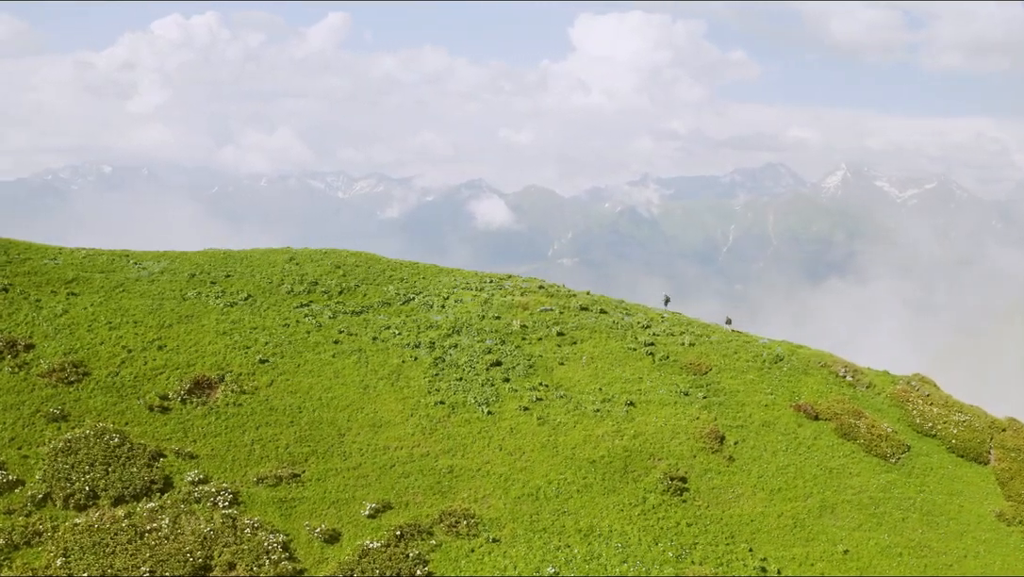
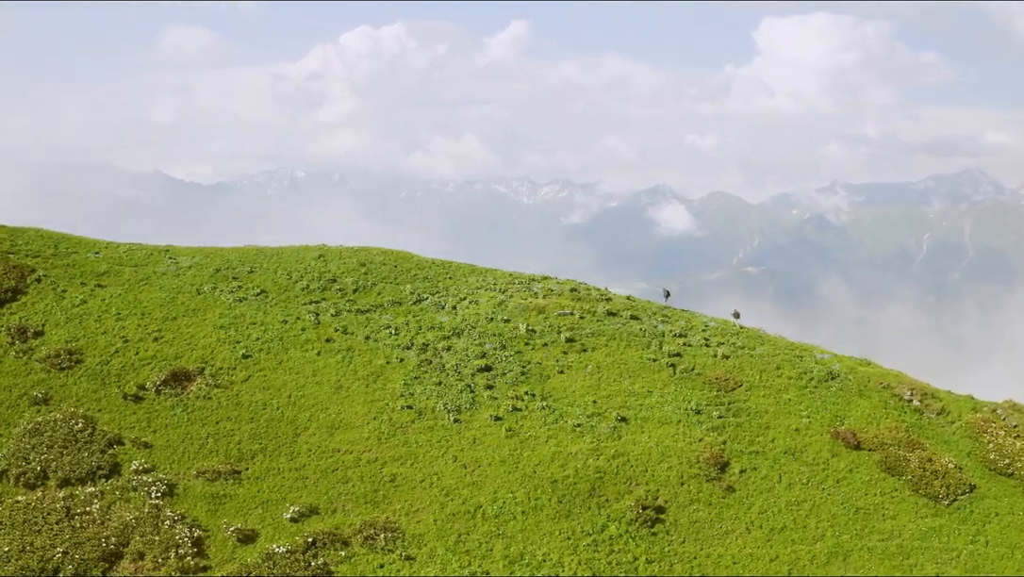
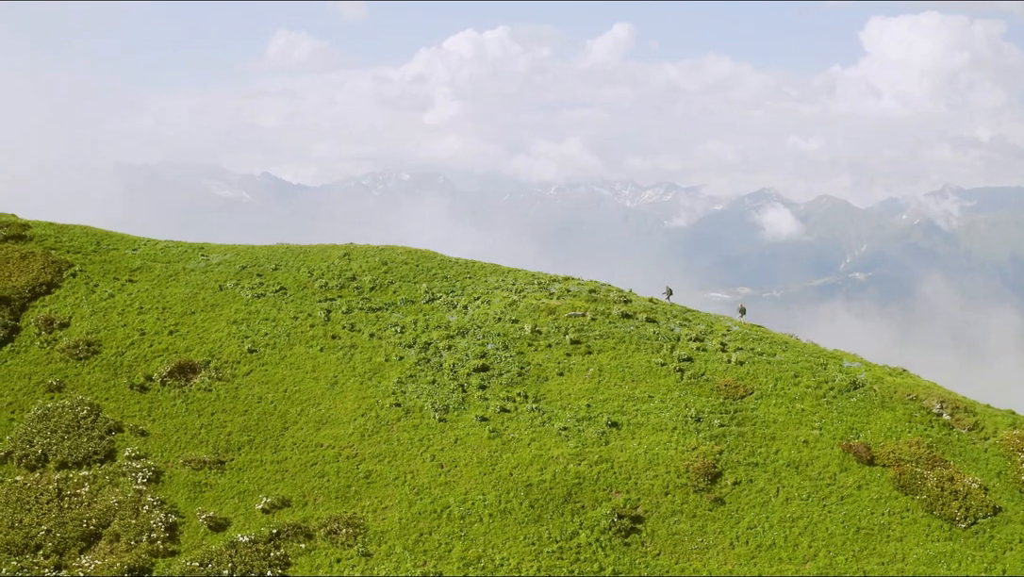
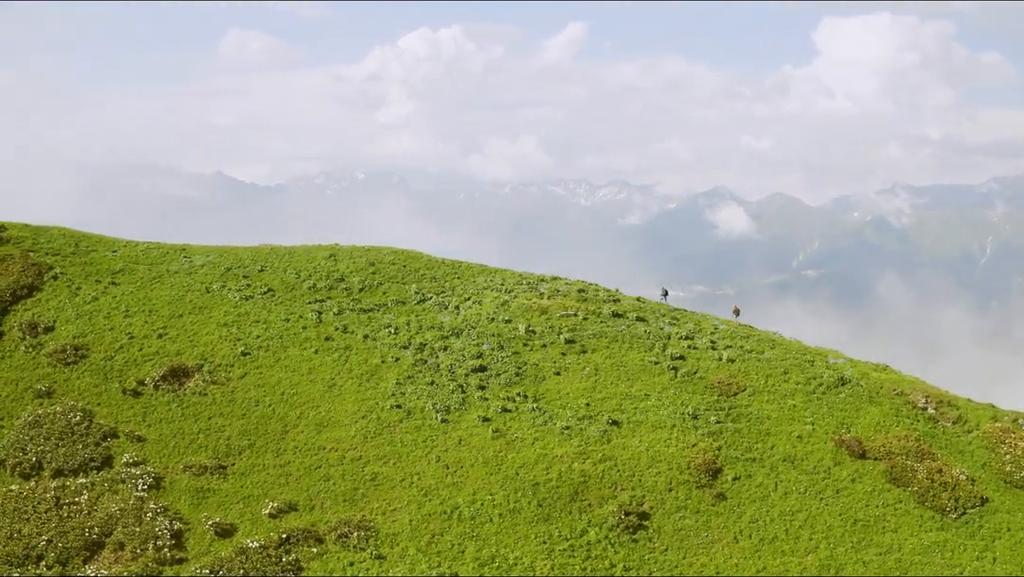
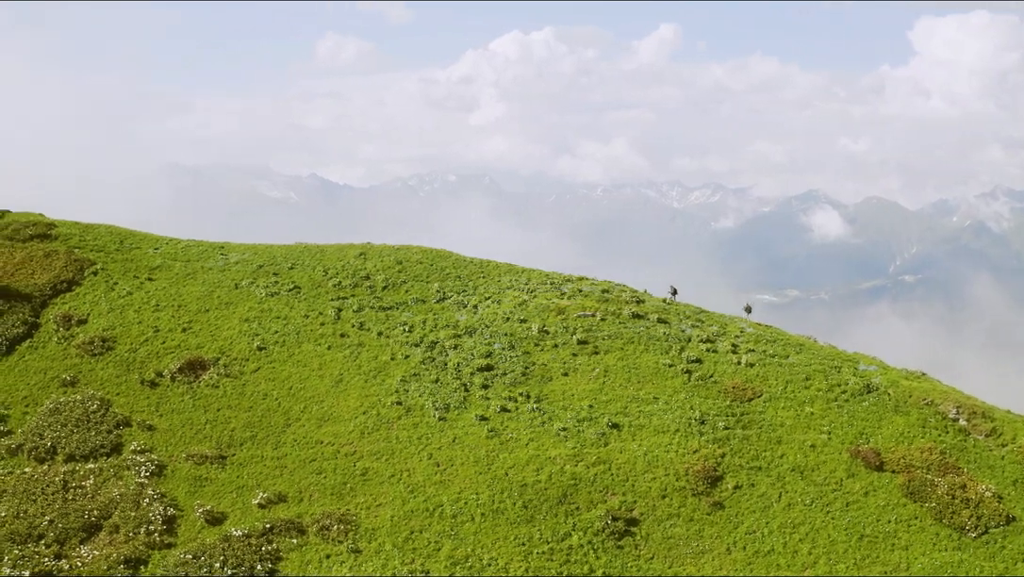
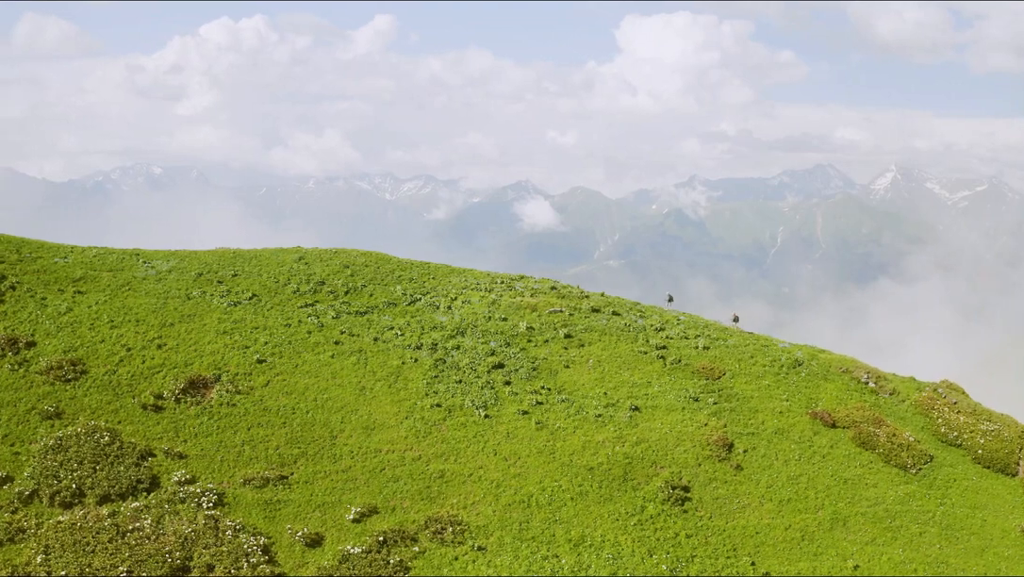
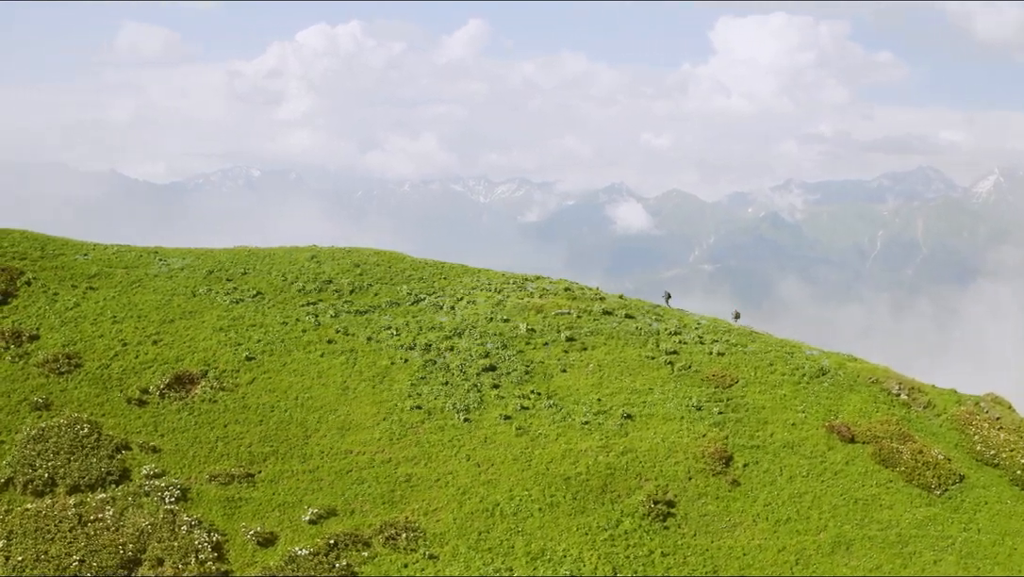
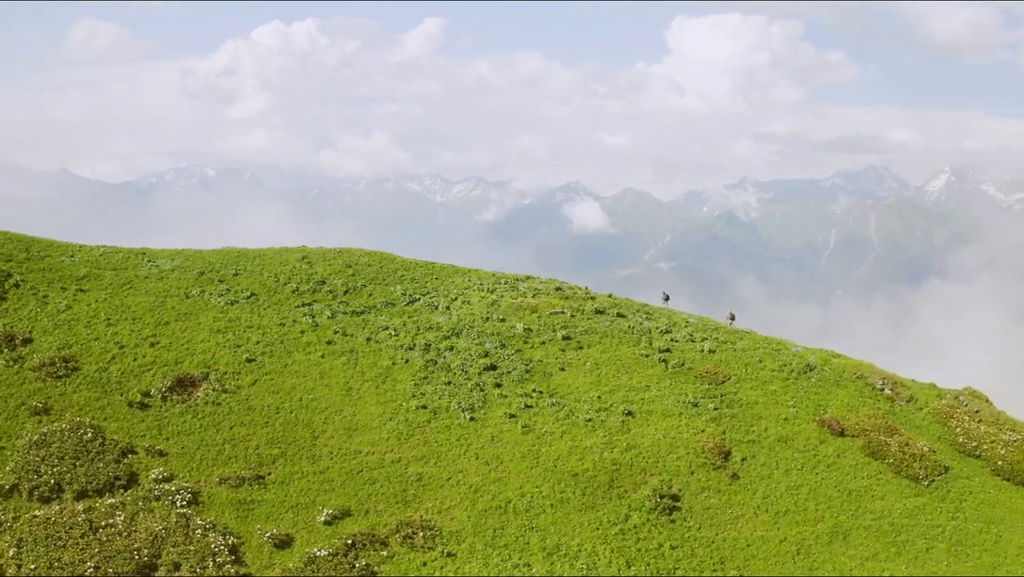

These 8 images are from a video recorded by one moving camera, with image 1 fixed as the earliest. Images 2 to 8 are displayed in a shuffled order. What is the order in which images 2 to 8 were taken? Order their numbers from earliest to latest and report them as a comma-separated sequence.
6, 8, 7, 2, 4, 3, 5
